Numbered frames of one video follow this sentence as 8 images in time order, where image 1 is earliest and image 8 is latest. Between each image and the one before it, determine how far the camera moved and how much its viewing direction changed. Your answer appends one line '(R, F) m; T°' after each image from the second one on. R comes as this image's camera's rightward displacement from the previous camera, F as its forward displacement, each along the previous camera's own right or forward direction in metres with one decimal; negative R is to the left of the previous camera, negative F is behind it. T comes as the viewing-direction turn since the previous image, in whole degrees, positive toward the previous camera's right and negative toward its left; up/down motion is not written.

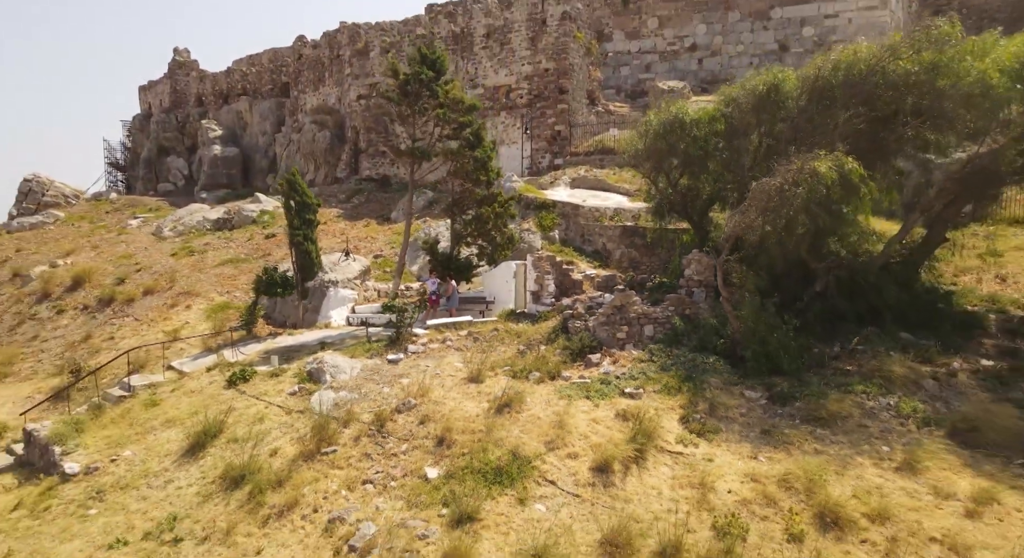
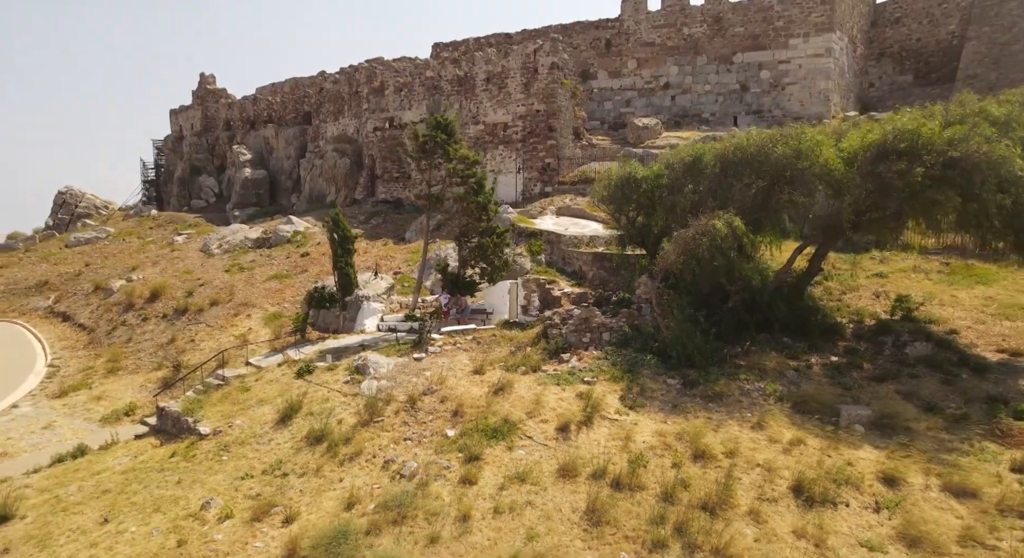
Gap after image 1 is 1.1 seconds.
(+0.1, -2.4) m; 0°
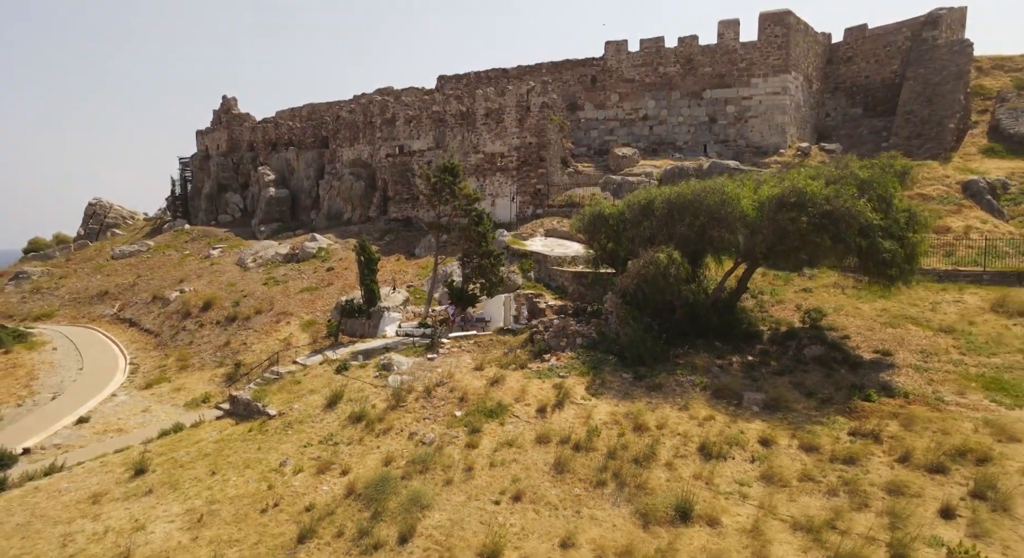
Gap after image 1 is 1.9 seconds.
(+0.1, -2.5) m; 0°
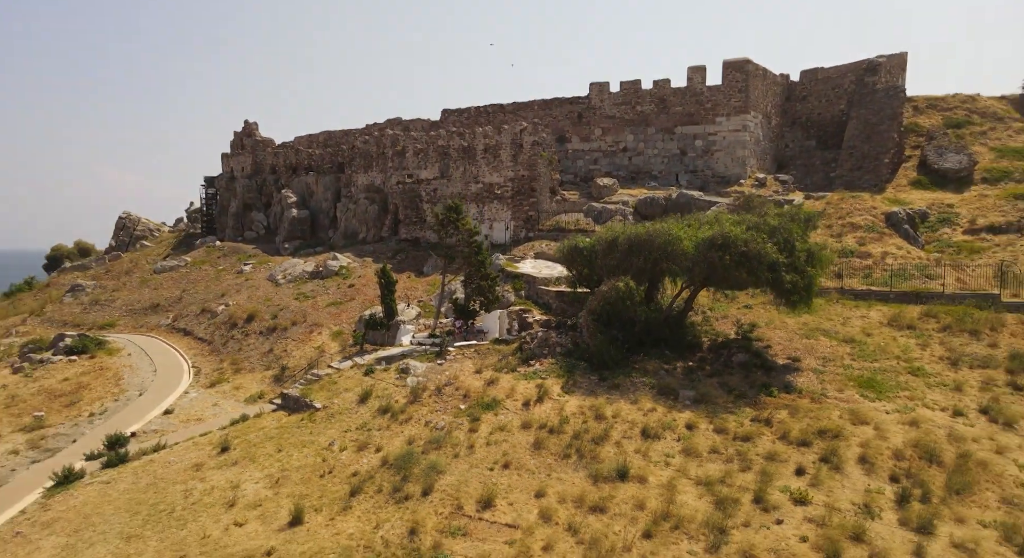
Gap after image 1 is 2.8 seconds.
(+0.2, -2.9) m; 0°
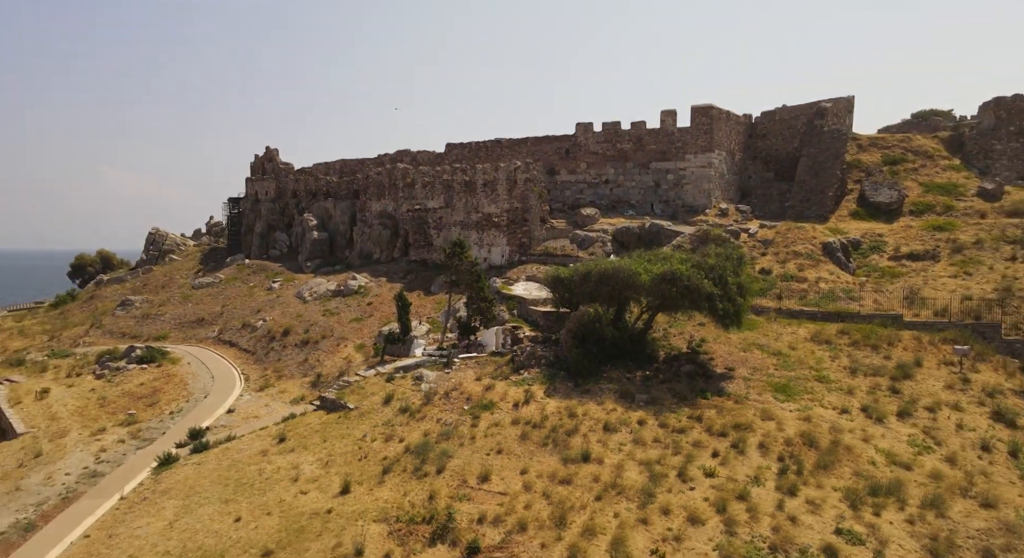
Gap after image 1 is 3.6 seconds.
(+0.2, -3.4) m; 0°
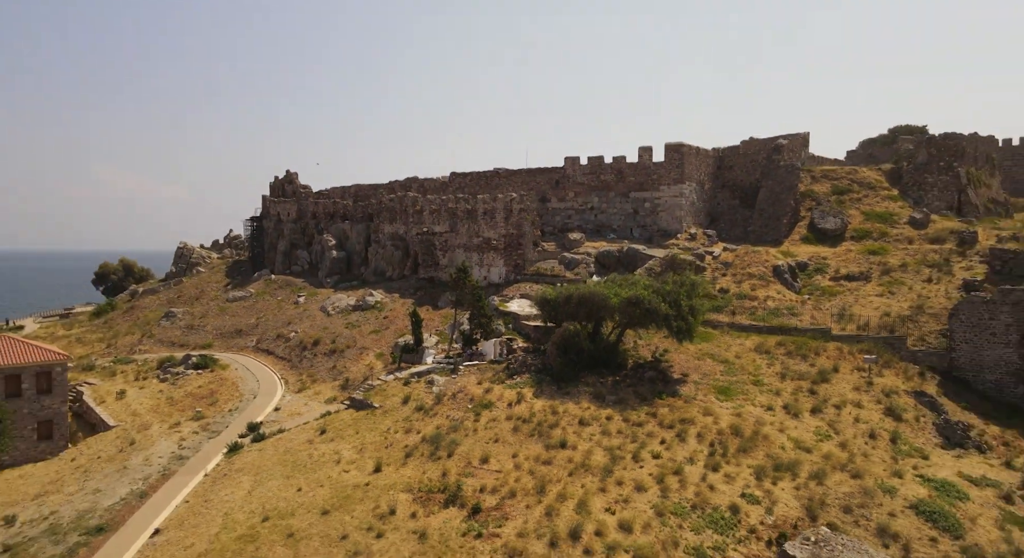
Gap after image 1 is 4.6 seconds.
(+0.2, -3.8) m; 0°
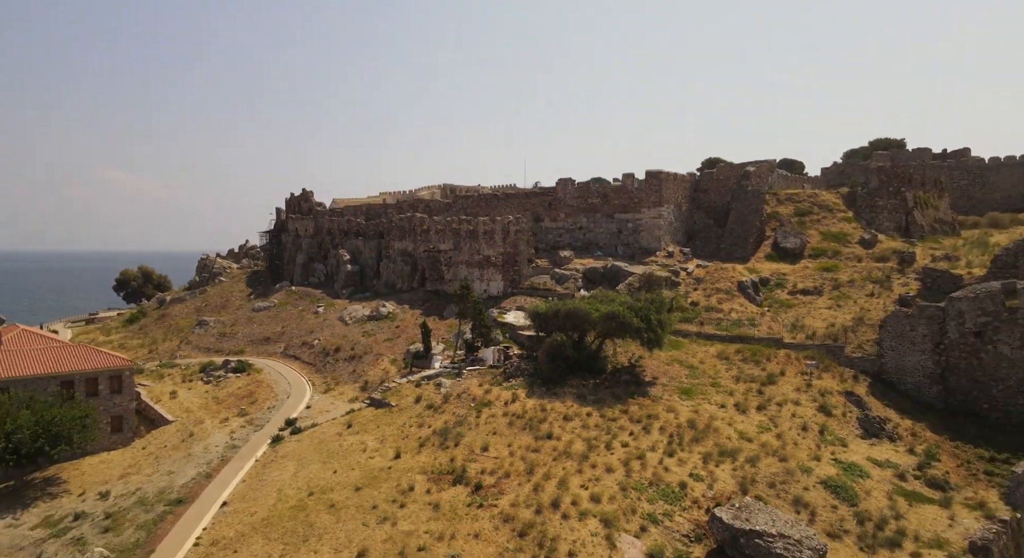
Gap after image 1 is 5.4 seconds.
(+0.2, -3.6) m; 0°
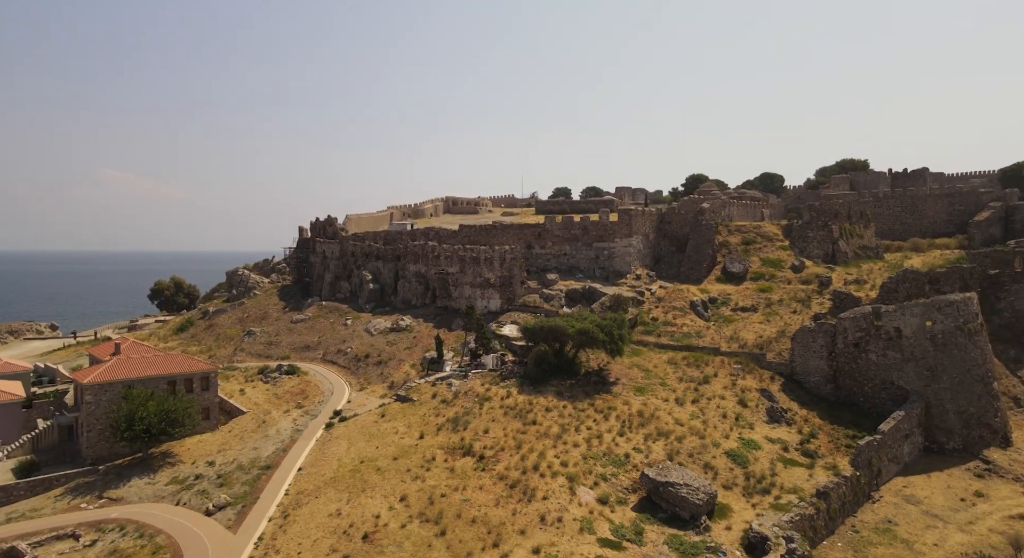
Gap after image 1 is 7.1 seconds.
(+0.3, -7.0) m; 0°
